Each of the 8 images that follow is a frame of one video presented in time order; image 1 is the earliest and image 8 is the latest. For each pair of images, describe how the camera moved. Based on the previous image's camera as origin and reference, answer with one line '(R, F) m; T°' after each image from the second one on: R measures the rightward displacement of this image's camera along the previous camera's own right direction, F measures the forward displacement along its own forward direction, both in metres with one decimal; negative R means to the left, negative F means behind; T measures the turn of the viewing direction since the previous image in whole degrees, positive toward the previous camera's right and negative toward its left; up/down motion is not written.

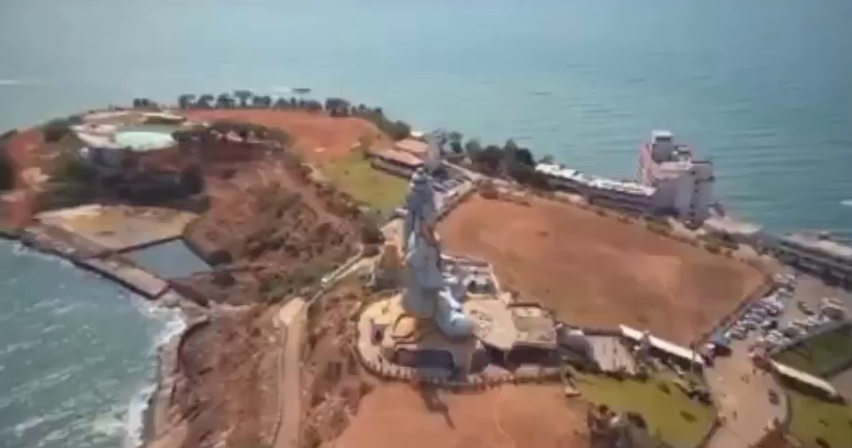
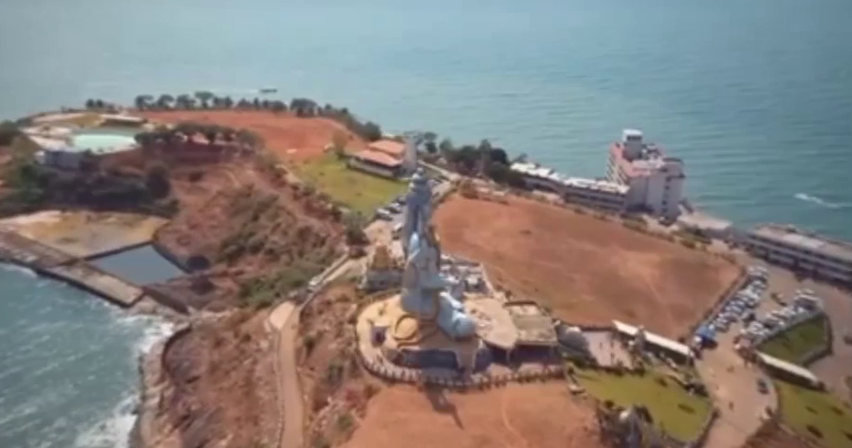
(-2.0, +0.1) m; +4°
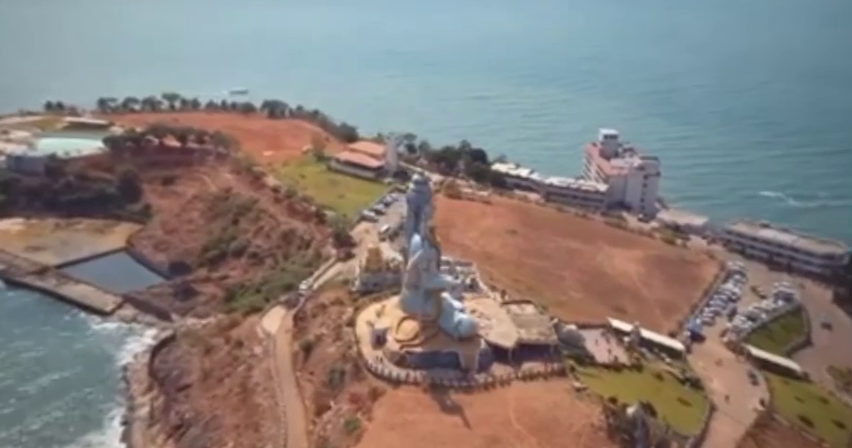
(-1.6, +0.1) m; +3°
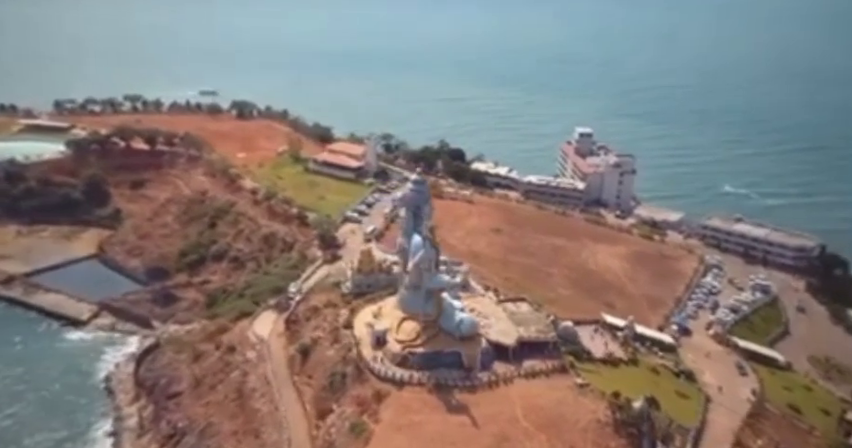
(-1.7, +0.1) m; +3°
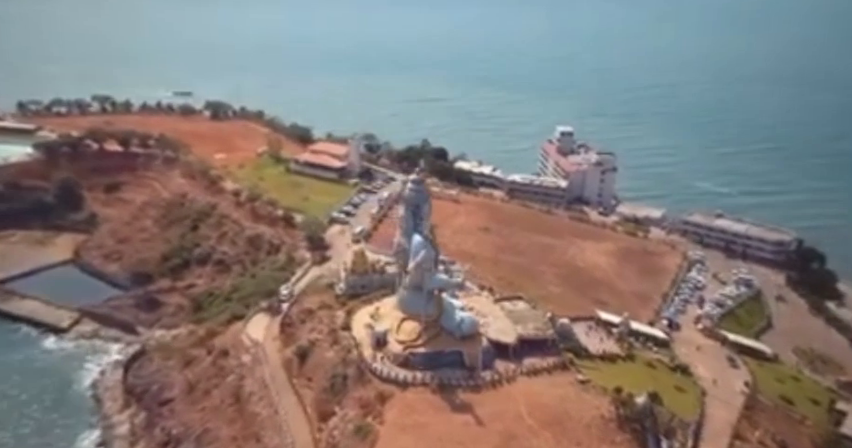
(-1.3, +0.1) m; +3°
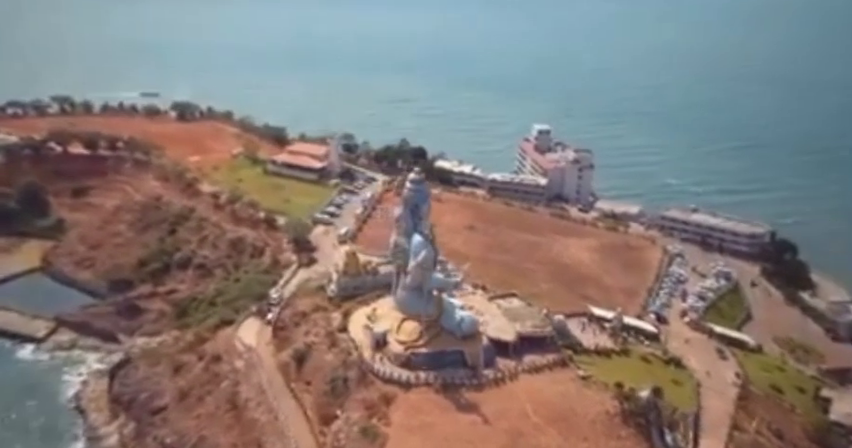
(-1.5, +0.2) m; +3°
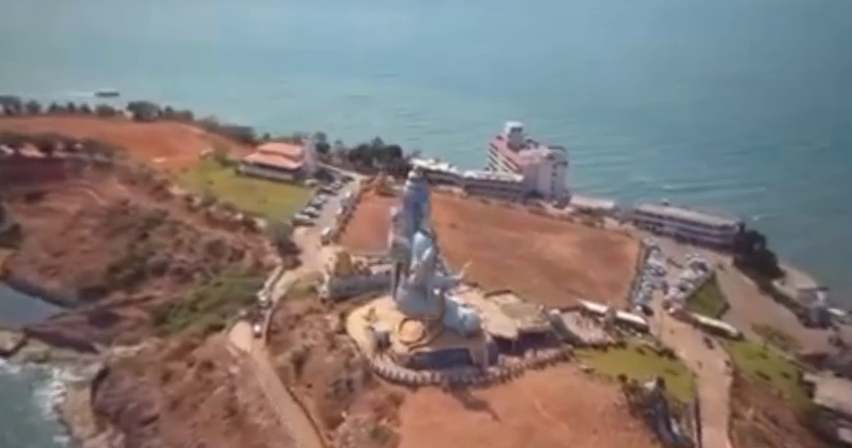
(-2.0, +0.3) m; +4°
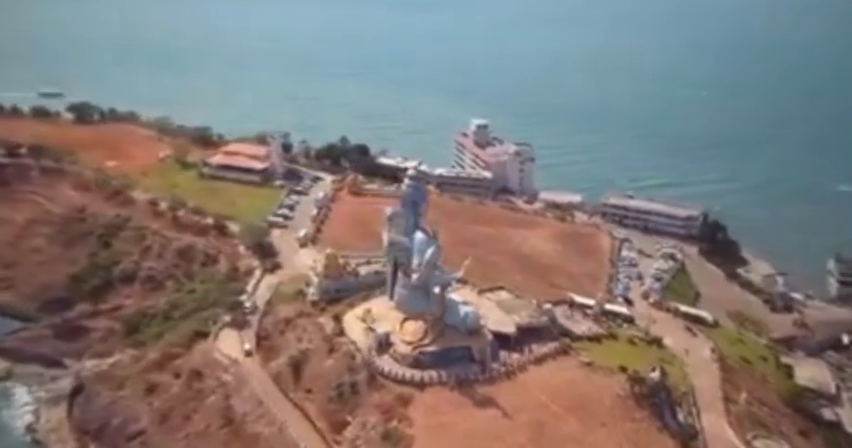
(-2.3, +0.4) m; +5°
